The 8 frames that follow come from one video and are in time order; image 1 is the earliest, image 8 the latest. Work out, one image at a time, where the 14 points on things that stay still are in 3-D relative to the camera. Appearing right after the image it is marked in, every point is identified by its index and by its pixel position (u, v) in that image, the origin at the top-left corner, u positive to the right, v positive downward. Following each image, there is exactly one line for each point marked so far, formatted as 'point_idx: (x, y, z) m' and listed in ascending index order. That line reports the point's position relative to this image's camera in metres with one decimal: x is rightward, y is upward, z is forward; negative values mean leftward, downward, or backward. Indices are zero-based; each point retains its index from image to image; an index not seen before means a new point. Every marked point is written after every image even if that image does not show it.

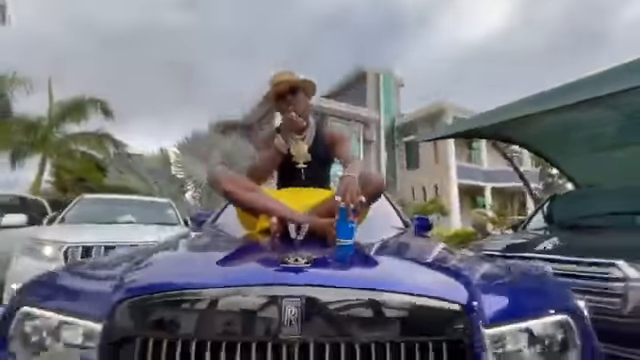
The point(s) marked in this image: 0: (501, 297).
0: (+0.7, -0.4, +1.1) m
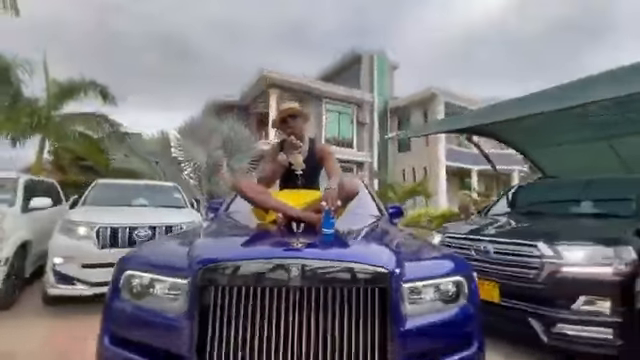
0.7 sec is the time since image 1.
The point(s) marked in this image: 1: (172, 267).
0: (+0.7, -0.4, +1.7) m
1: (-0.8, -0.5, +1.6) m
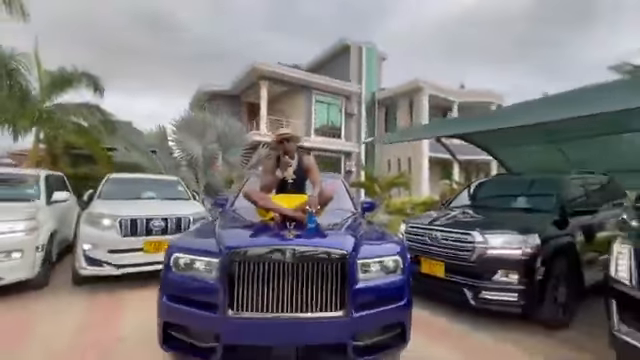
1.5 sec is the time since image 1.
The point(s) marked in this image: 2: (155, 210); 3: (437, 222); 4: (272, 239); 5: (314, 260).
0: (+0.6, -0.5, +2.6) m
1: (-0.9, -0.6, +2.4) m
2: (-2.7, -0.5, +5.0) m
3: (+1.6, -0.6, +4.1) m
4: (-0.4, -0.5, +2.4) m
5: (-0.1, -0.6, +2.3) m
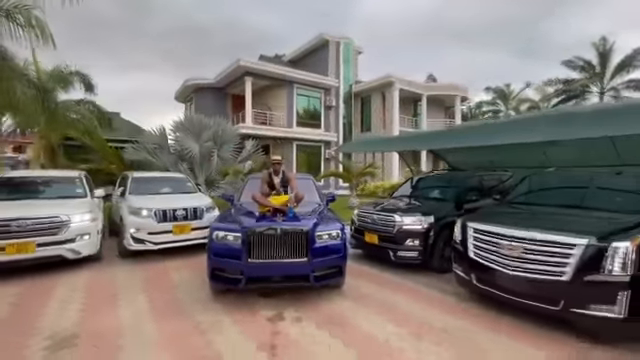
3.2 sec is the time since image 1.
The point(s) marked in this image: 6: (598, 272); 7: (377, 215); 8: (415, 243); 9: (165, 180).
0: (+0.2, -0.7, +4.6) m
1: (-1.3, -0.7, +4.4) m
2: (-3.2, -0.5, +6.8) m
3: (+1.2, -0.6, +6.2) m
4: (-0.8, -0.6, +4.4) m
5: (-0.4, -0.7, +4.3) m
6: (+2.9, -1.0, +3.1) m
7: (+1.1, -0.7, +6.0) m
8: (+1.7, -1.1, +5.6) m
9: (-4.2, 0.0, +8.4) m
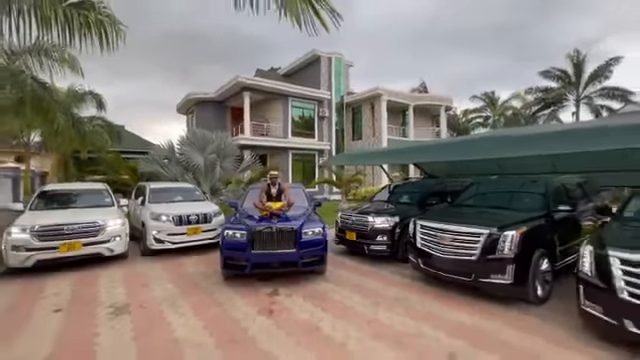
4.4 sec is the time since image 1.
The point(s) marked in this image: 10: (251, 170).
0: (-0.1, -0.9, +6.0) m
1: (-1.5, -0.9, +5.7) m
2: (-3.5, -0.8, +8.2) m
3: (+0.9, -0.8, +7.6) m
4: (-1.0, -0.8, +5.8) m
5: (-0.7, -0.9, +5.7) m
6: (+2.6, -1.1, +4.6) m
7: (+0.8, -0.9, +7.4) m
8: (+1.5, -1.3, +7.0) m
9: (-4.6, -0.3, +9.7) m
10: (-3.3, +0.5, +14.5) m
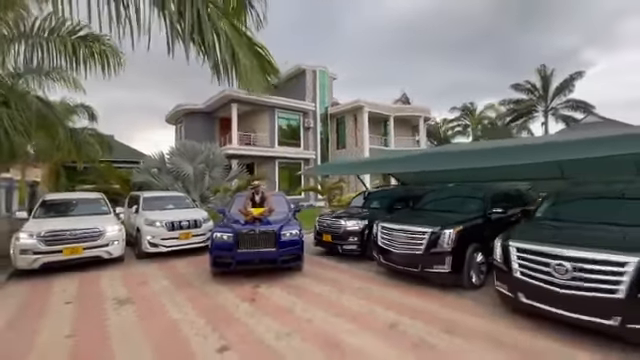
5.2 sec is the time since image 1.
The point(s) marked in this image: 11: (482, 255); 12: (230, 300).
0: (-0.6, -1.1, +6.9) m
1: (-2.1, -1.1, +6.6) m
2: (-4.1, -1.1, +9.0) m
3: (+0.3, -1.0, +8.6) m
4: (-1.6, -1.0, +6.7) m
5: (-1.2, -1.1, +6.6) m
6: (+2.1, -1.2, +5.6) m
7: (+0.3, -1.1, +8.4) m
8: (+0.9, -1.5, +7.9) m
9: (-5.2, -0.6, +10.5) m
10: (-4.1, +0.1, +15.4) m
11: (+3.2, -1.5, +5.9) m
12: (-1.7, -2.2, +5.6) m
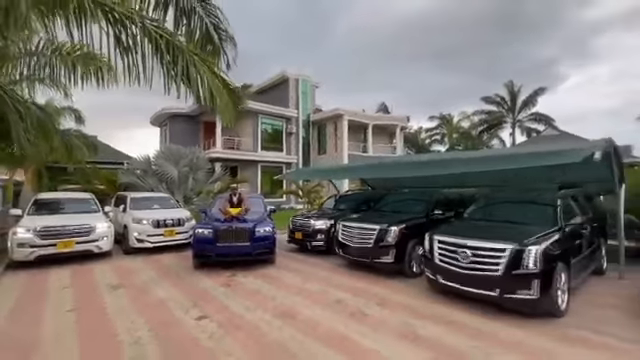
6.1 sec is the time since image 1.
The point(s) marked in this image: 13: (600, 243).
0: (-1.4, -1.2, +8.0) m
1: (-2.8, -1.2, +7.6) m
2: (-5.0, -1.1, +9.9) m
3: (-0.6, -1.2, +9.7) m
4: (-2.3, -1.1, +7.7) m
5: (-2.0, -1.2, +7.6) m
6: (+1.4, -1.4, +6.8) m
7: (-0.6, -1.3, +9.5) m
8: (+0.1, -1.7, +9.0) m
9: (-6.2, -0.7, +11.3) m
10: (-5.3, -0.1, +16.3) m
11: (+2.4, -1.6, +7.1) m
12: (-2.4, -2.3, +6.6) m
13: (+6.3, -1.4, +6.9) m
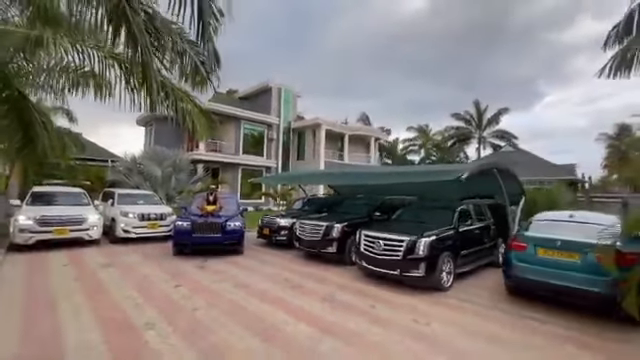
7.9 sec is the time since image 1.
0: (-2.6, -1.3, +9.5) m
1: (-4.0, -1.2, +9.1) m
2: (-6.3, -1.1, +11.3) m
3: (-1.8, -1.3, +11.3) m
4: (-3.5, -1.1, +9.2) m
5: (-3.1, -1.3, +9.1) m
6: (+0.2, -1.5, +8.4) m
7: (-1.9, -1.4, +11.0) m
8: (-1.2, -1.8, +10.6) m
9: (-7.5, -0.6, +12.6) m
10: (-6.8, -0.1, +17.6) m
11: (+1.2, -1.8, +8.8) m
12: (-3.6, -2.3, +8.0) m
13: (+5.2, -1.8, +8.7) m
